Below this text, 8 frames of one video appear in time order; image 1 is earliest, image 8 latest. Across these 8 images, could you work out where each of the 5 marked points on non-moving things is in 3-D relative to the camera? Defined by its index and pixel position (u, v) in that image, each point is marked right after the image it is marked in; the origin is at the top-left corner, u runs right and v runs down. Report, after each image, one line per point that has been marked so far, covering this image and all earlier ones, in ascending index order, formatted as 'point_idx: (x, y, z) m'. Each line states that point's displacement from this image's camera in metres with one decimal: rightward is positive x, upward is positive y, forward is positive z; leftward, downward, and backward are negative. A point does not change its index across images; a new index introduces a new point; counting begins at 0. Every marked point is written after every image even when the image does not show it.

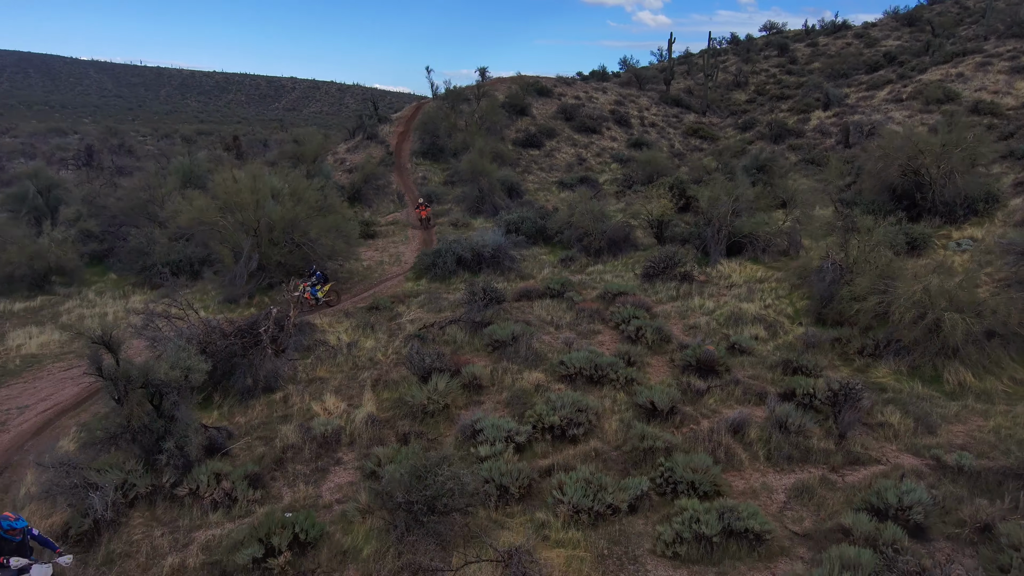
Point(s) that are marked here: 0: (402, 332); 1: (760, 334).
0: (-1.6, -0.6, +9.5) m
1: (+3.5, -0.6, +8.8) m
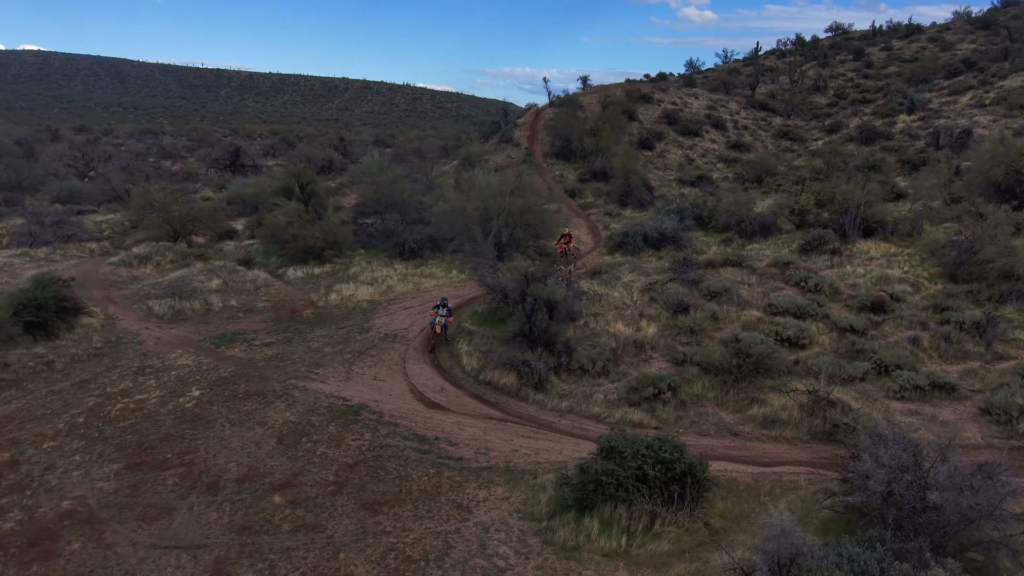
0: (+2.5, 0.0, +13.1) m
1: (+7.5, 0.0, +12.1) m
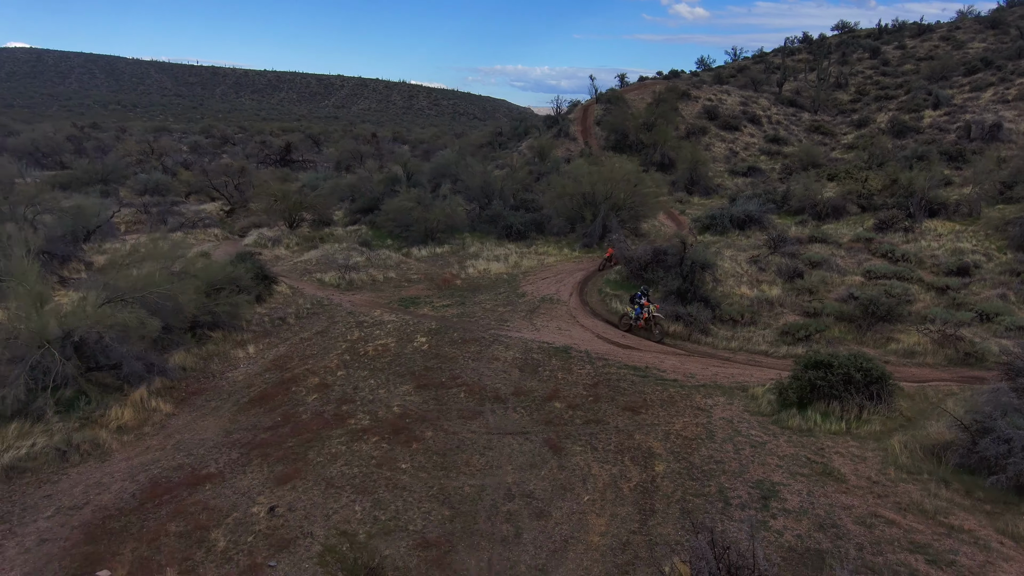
0: (+5.4, +0.7, +15.1) m
1: (+10.4, +0.7, +14.1) m
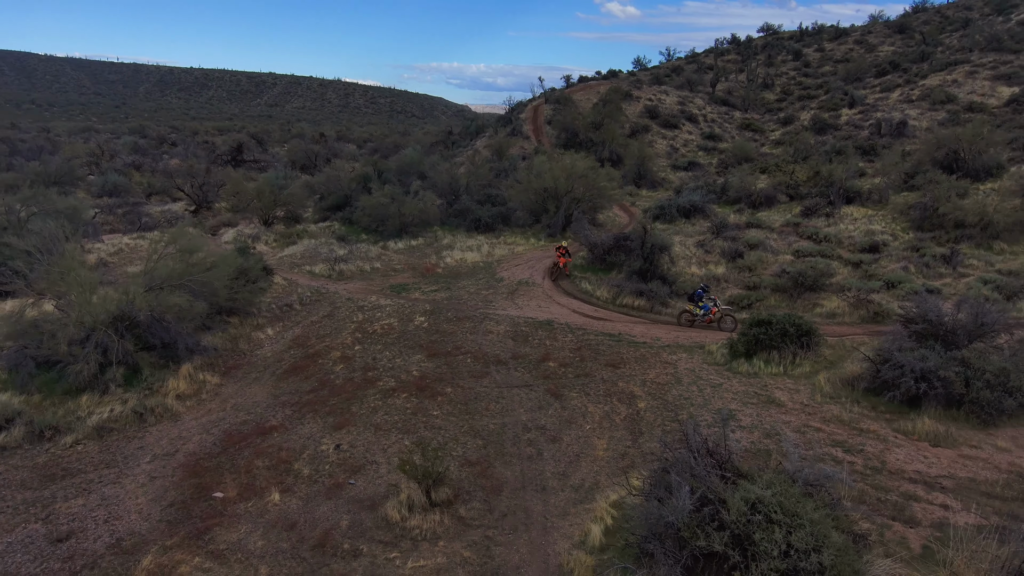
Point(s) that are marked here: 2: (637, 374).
0: (+4.7, +1.2, +17.1) m
1: (+9.8, +1.3, +16.6) m
2: (+1.9, -1.3, +9.6) m
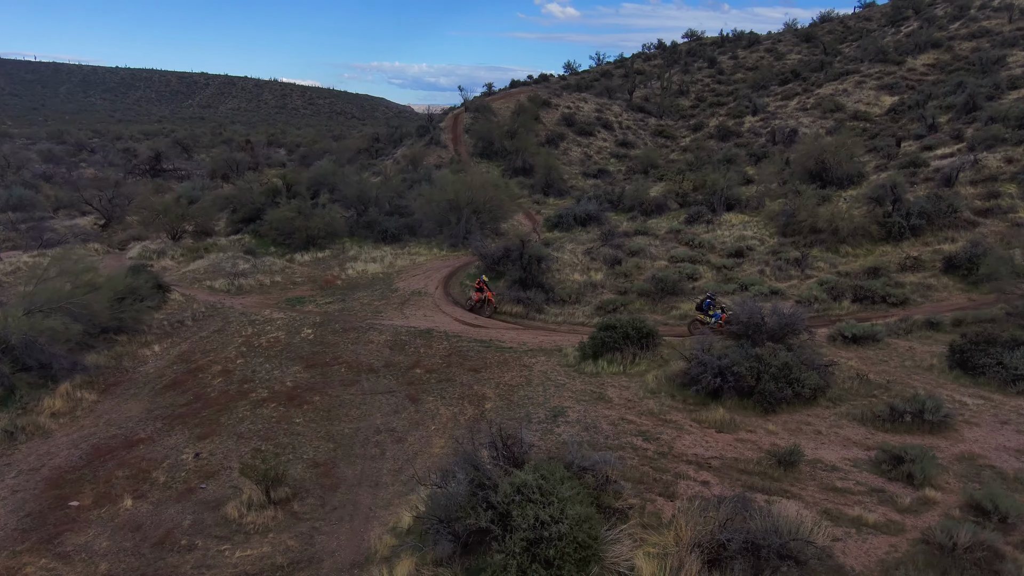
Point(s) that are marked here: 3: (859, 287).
0: (+1.8, +1.0, +18.3) m
1: (+7.0, +1.3, +18.2) m
2: (-0.3, -1.5, +10.6) m
3: (+7.5, 0.0, +13.9) m
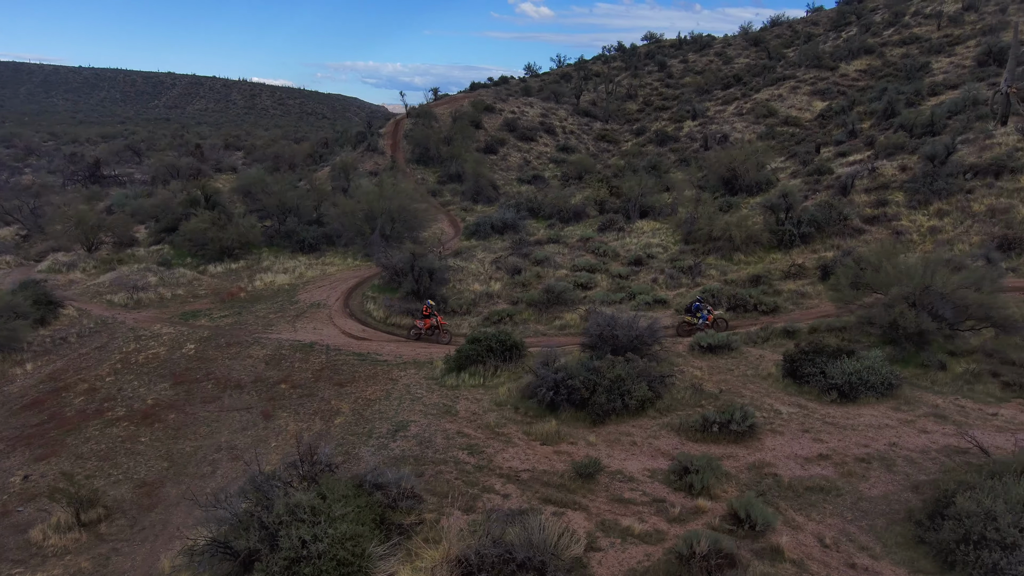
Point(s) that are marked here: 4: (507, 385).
0: (-0.8, +0.8, +18.6) m
1: (+4.3, +1.1, +18.7) m
2: (-2.7, -1.8, +10.9) m
3: (+5.1, -0.2, +14.5) m
4: (0.0, -1.6, +10.6) m
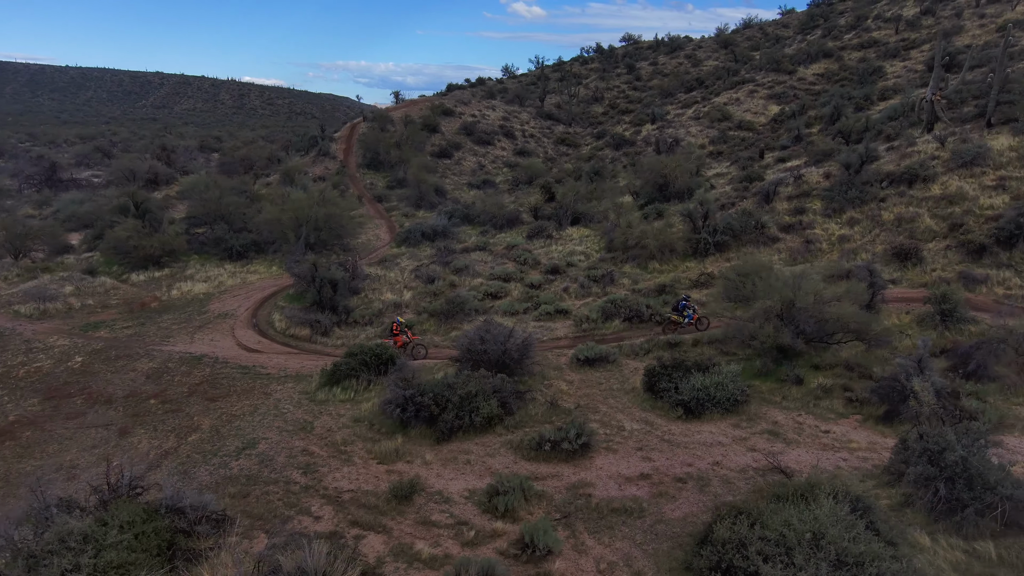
0: (-3.1, +0.5, +18.6) m
1: (+2.0, +0.9, +18.7) m
2: (-4.9, -2.0, +10.8) m
3: (+2.8, -0.4, +14.5) m
4: (-2.3, -1.9, +10.6) m
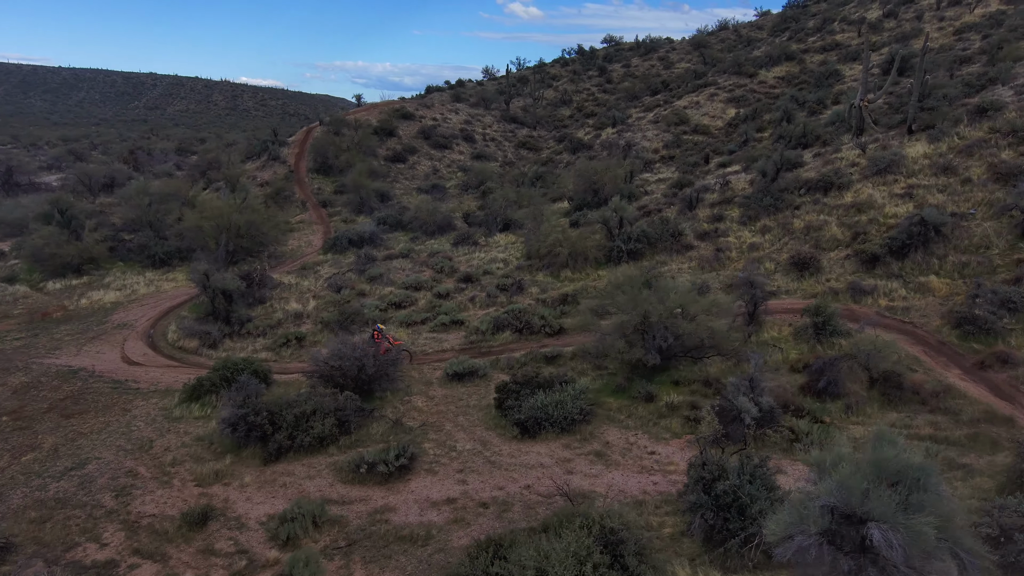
0: (-5.4, +0.3, +18.3) m
1: (-0.3, +0.7, +18.5) m
2: (-7.2, -2.2, +10.6) m
3: (+0.5, -0.6, +14.3) m
4: (-4.6, -2.1, +10.4) m
